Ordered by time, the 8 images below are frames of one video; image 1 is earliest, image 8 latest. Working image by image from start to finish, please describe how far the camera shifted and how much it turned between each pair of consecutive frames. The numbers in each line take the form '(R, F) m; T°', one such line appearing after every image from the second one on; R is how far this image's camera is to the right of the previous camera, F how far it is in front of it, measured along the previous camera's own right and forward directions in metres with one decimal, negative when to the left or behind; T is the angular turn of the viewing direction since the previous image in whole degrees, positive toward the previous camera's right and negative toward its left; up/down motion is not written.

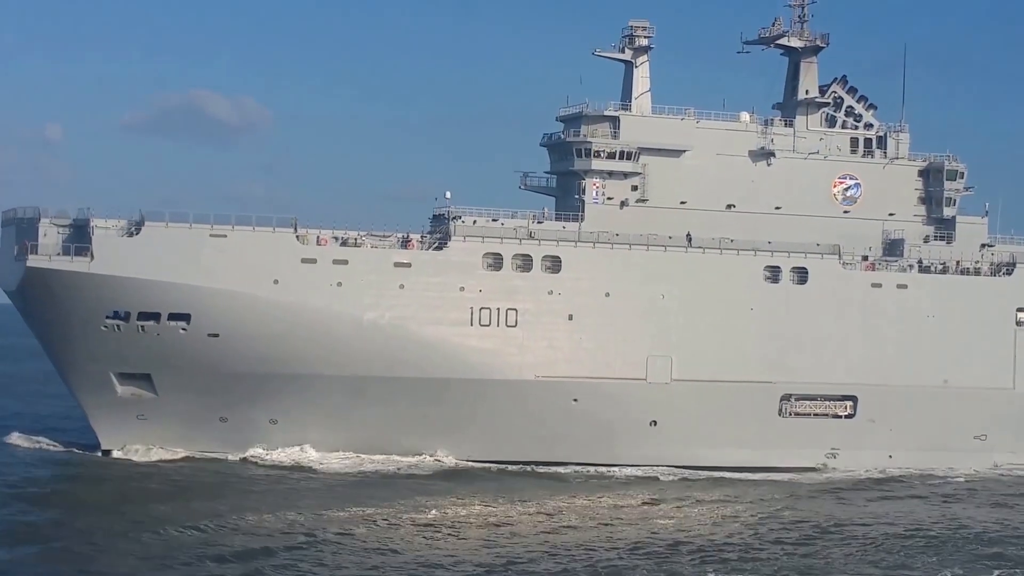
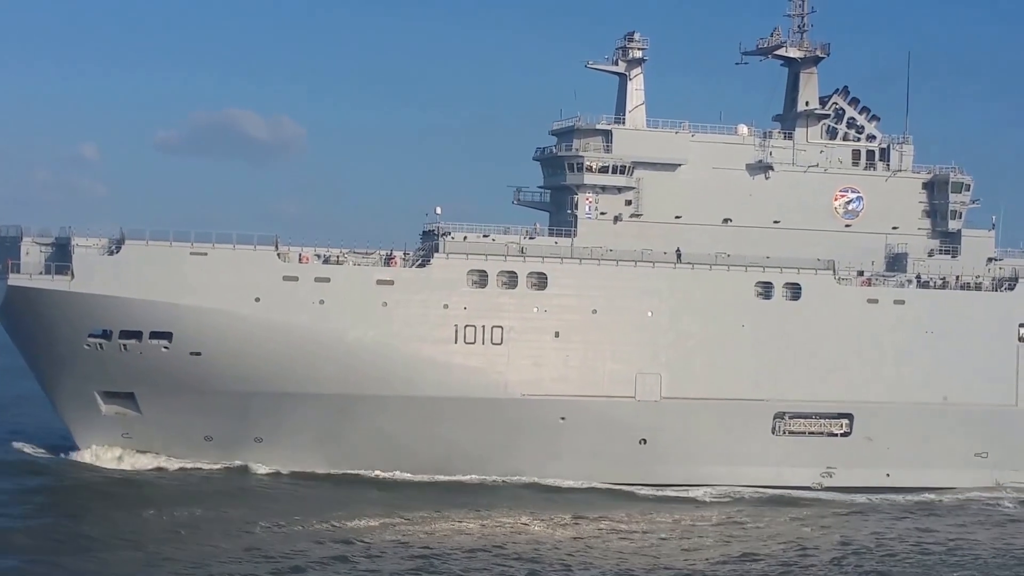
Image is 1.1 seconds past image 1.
(+0.6, +0.3) m; -1°
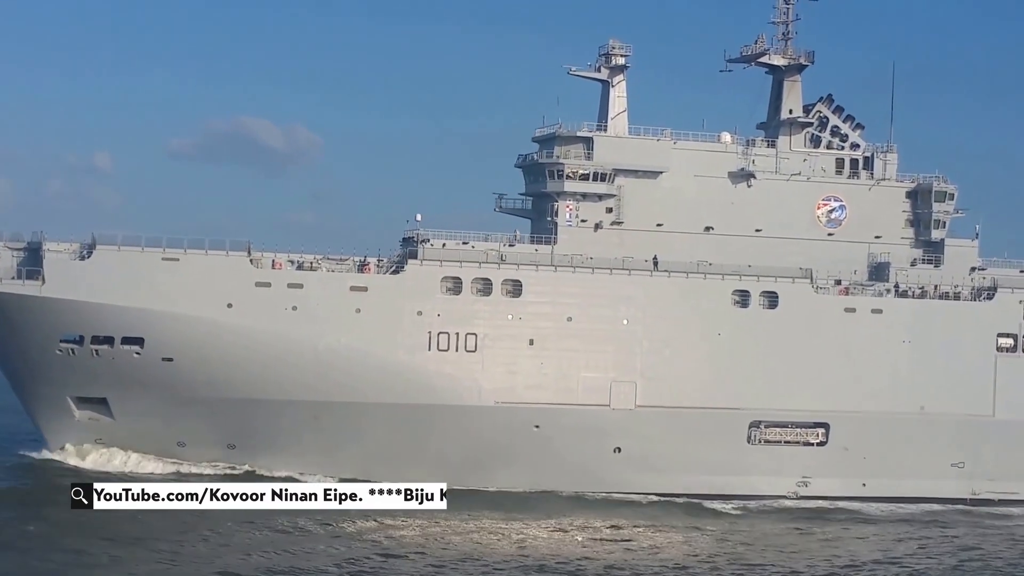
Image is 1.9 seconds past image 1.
(+0.4, +0.1) m; 0°
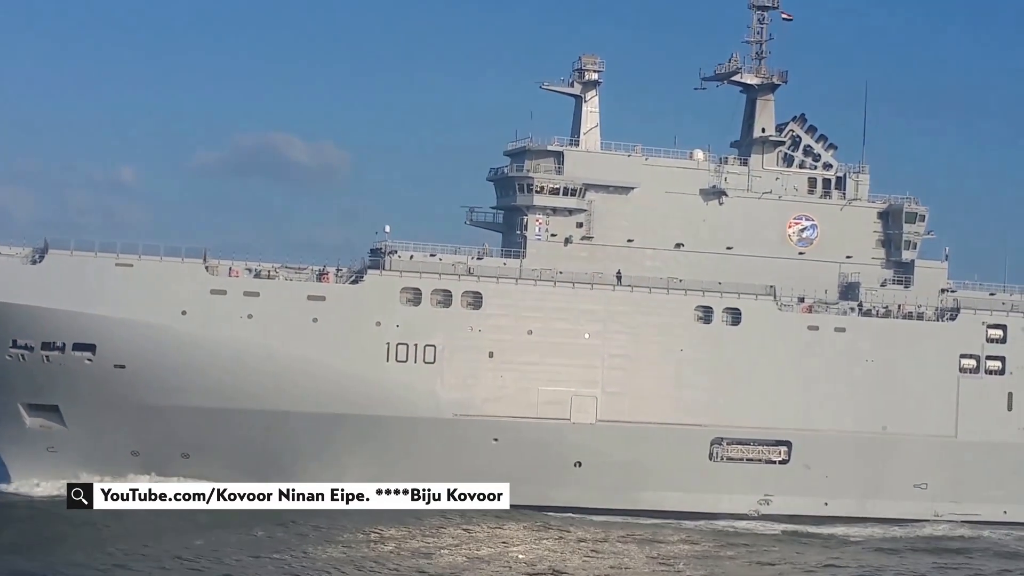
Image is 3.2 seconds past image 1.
(+0.6, +0.1) m; +1°
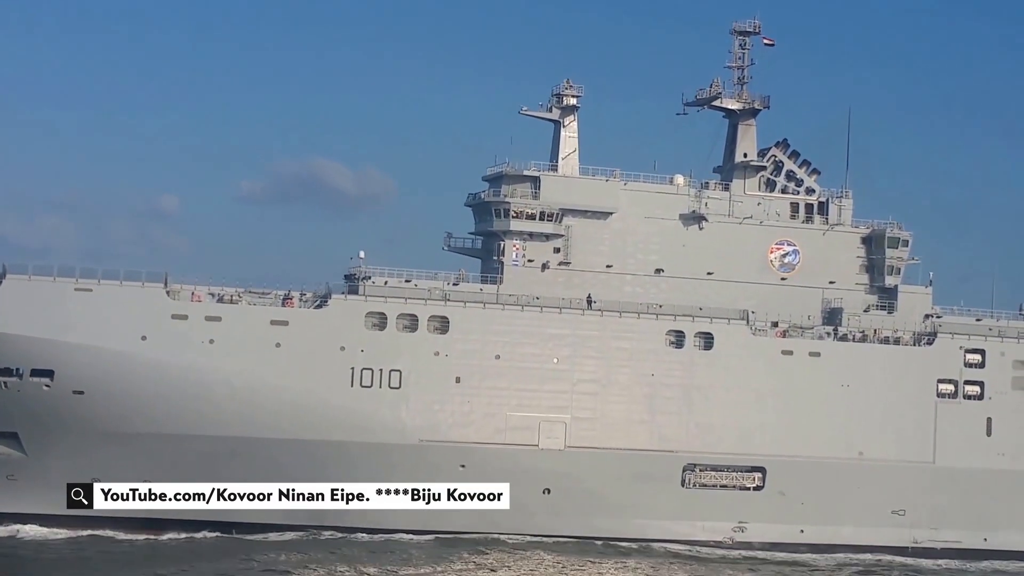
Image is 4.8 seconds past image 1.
(+0.8, +0.2) m; 0°
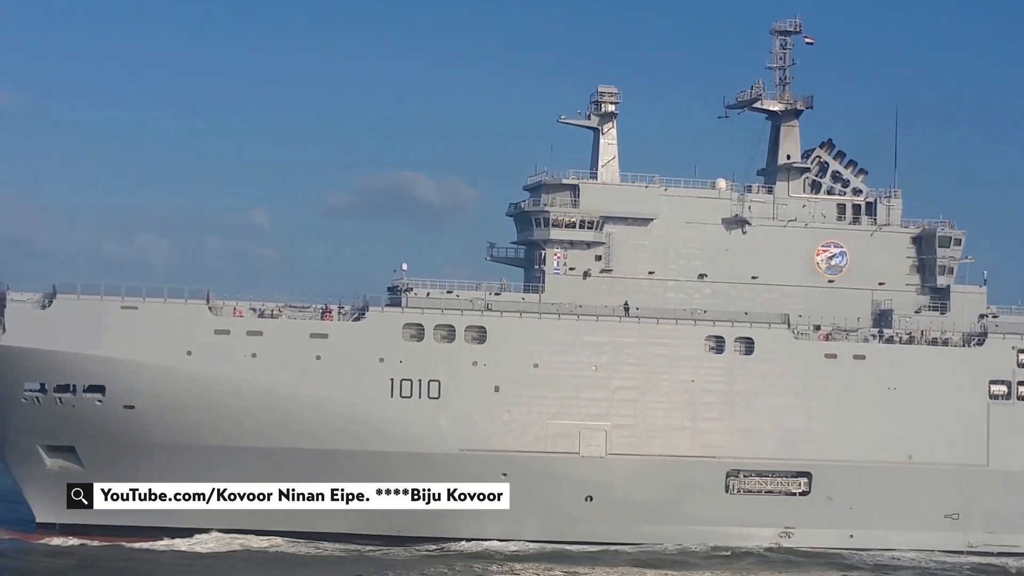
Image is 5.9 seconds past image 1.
(+0.4, -0.1) m; -3°
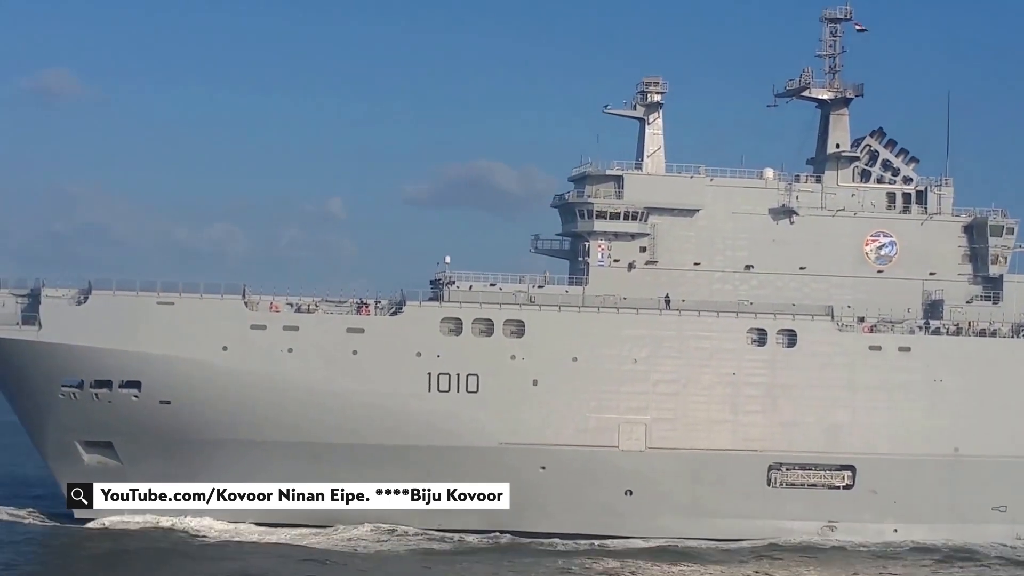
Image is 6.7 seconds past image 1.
(+0.4, -0.1) m; -3°
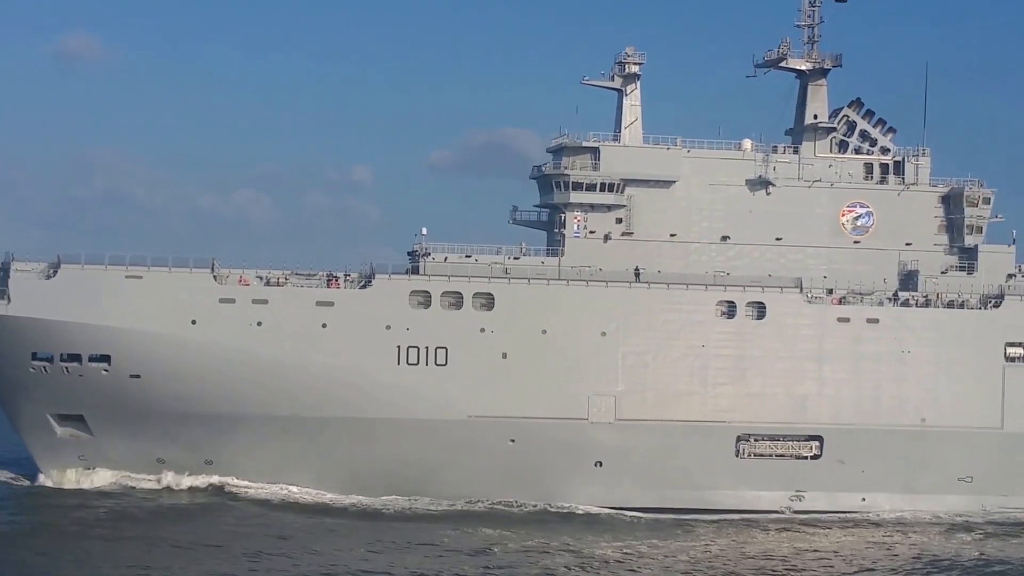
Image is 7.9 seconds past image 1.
(+0.5, -0.1) m; 0°
